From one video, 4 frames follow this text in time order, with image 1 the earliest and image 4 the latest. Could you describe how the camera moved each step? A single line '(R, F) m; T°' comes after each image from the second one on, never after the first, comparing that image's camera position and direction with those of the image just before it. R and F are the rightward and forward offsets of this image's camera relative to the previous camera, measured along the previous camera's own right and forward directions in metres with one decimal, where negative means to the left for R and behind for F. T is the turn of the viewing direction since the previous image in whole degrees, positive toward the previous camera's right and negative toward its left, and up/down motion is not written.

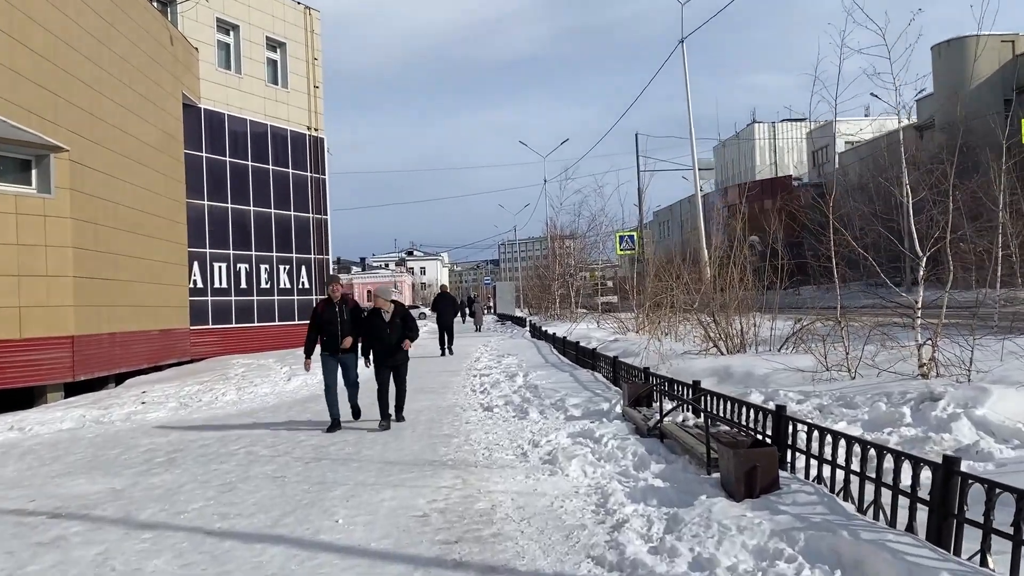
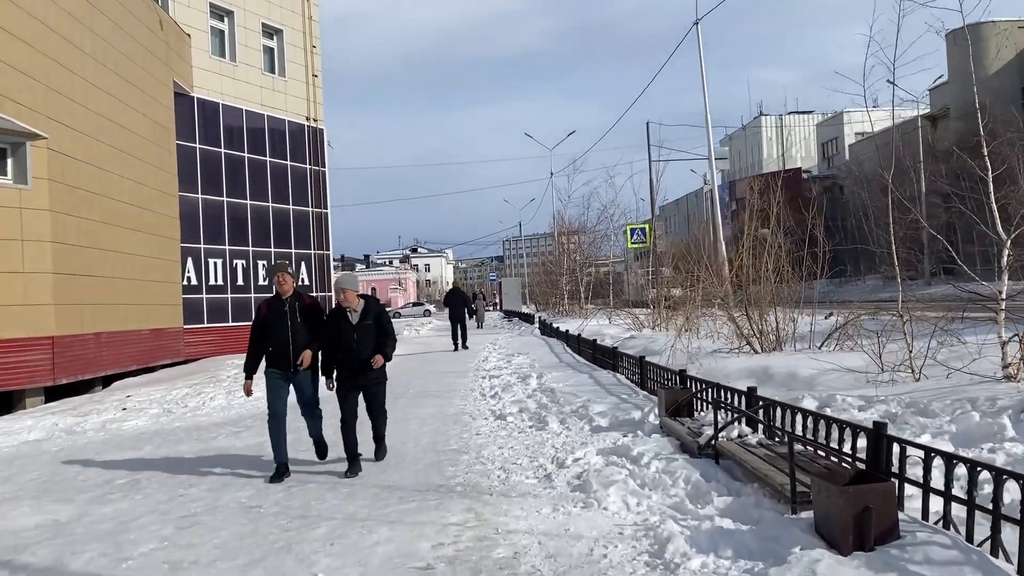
(-0.1, +1.1) m; 0°
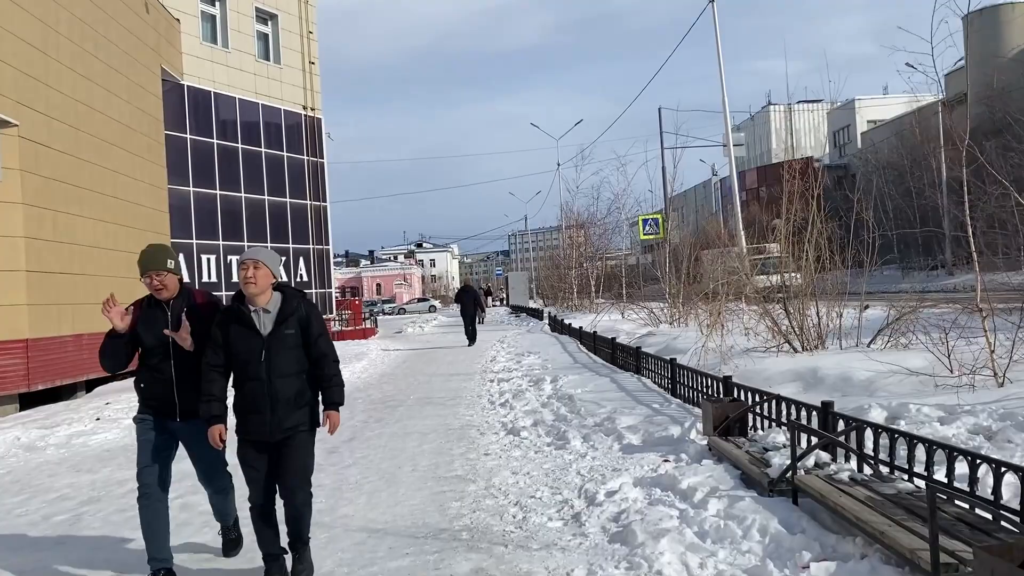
(-0.1, +1.1) m; 0°
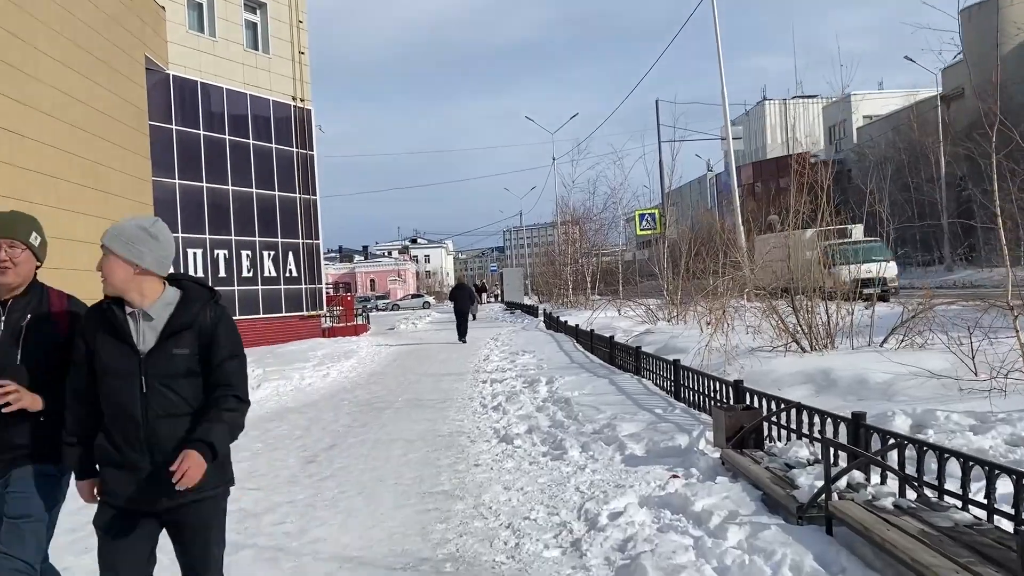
(0.0, +0.5) m; 0°
